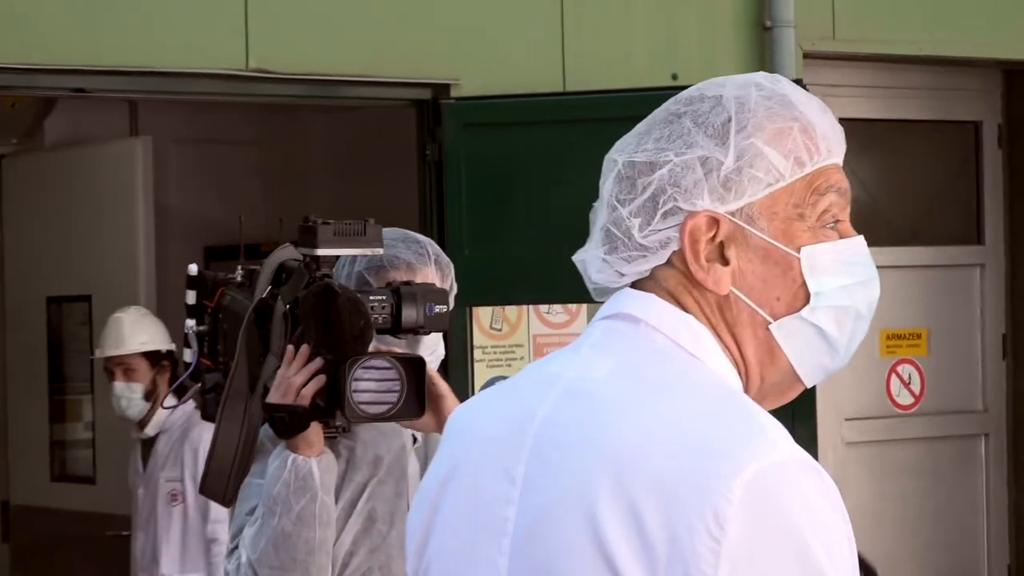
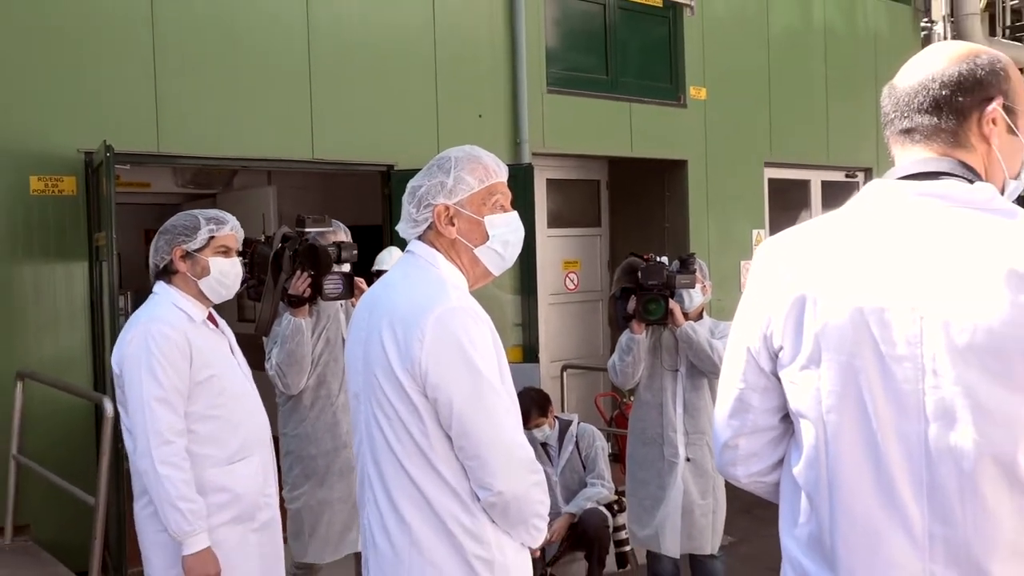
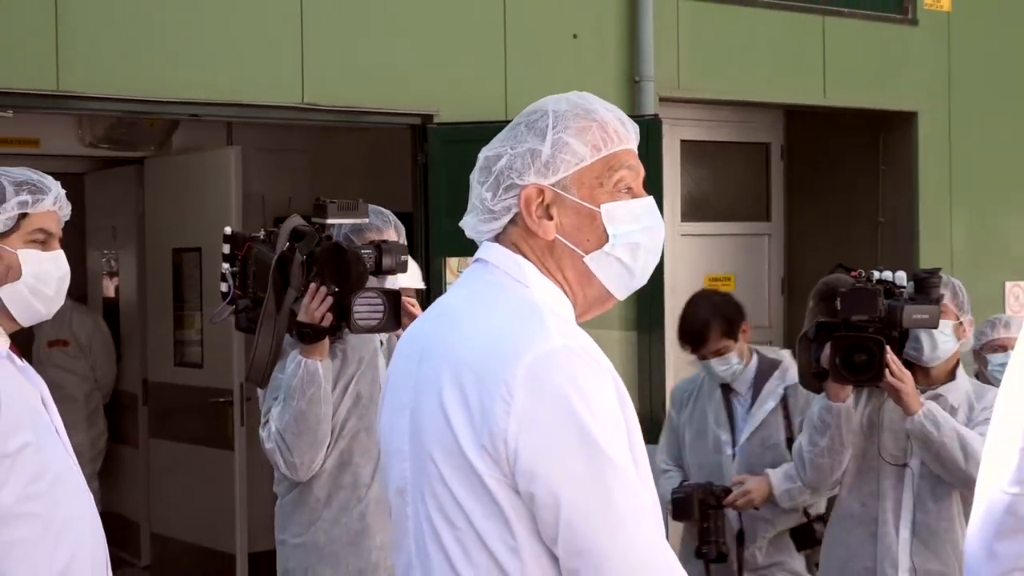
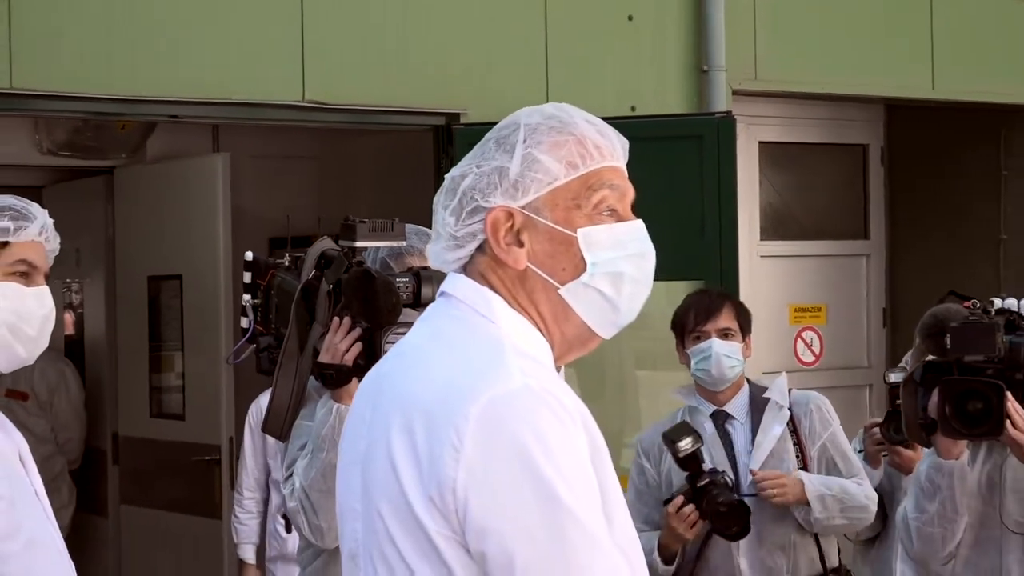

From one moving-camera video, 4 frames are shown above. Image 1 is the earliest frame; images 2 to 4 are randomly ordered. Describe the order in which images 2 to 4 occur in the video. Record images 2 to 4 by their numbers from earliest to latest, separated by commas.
4, 3, 2
